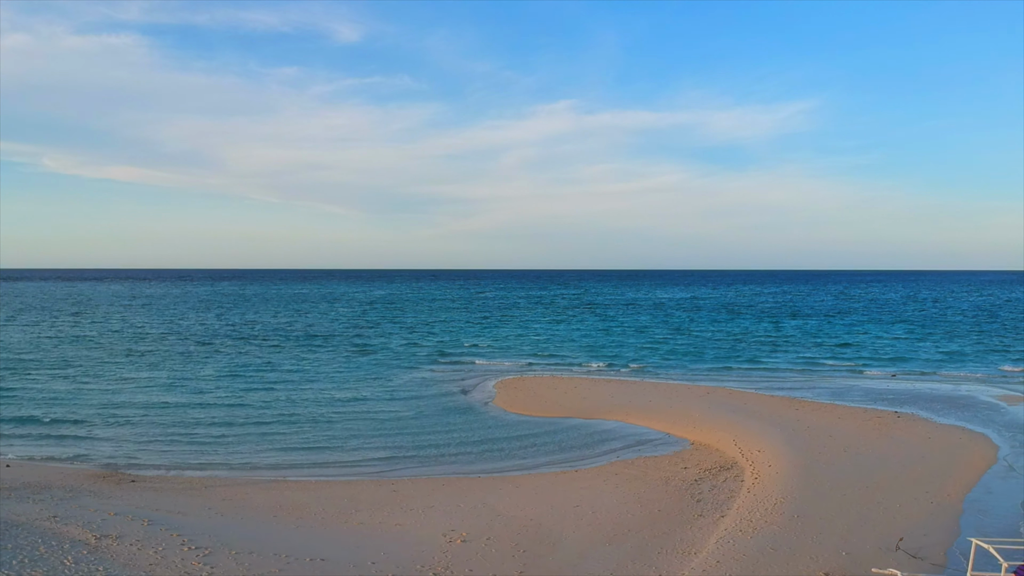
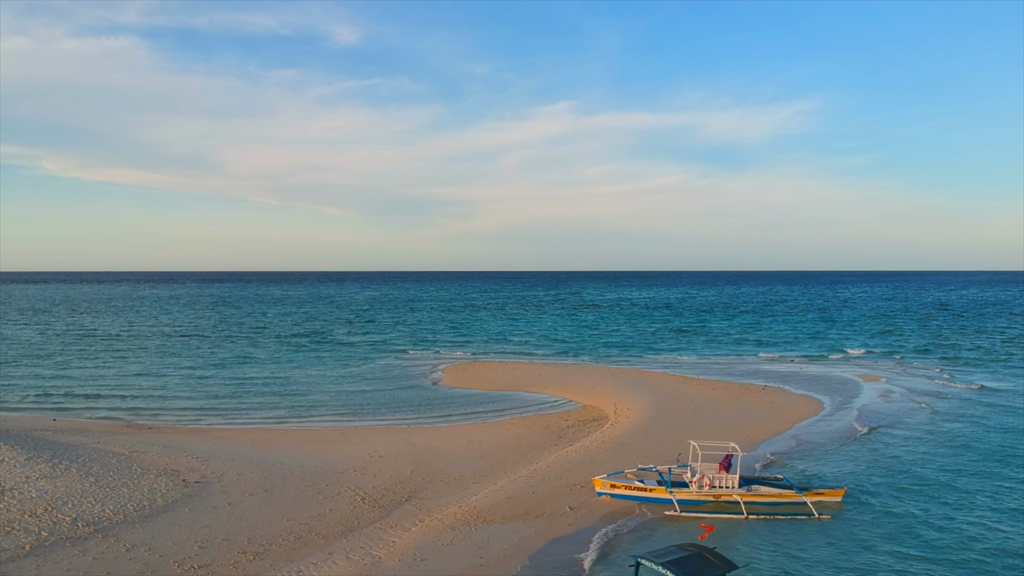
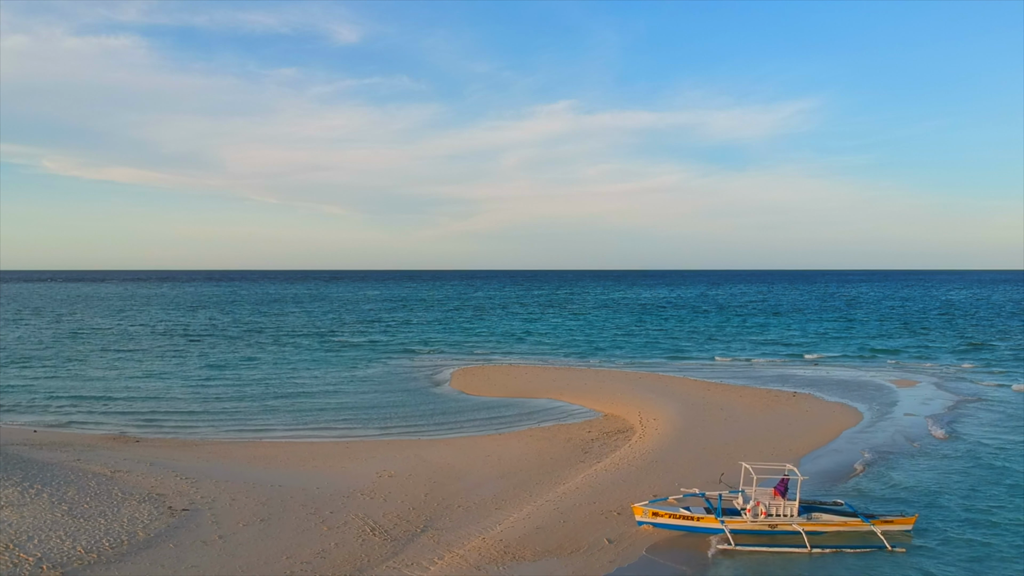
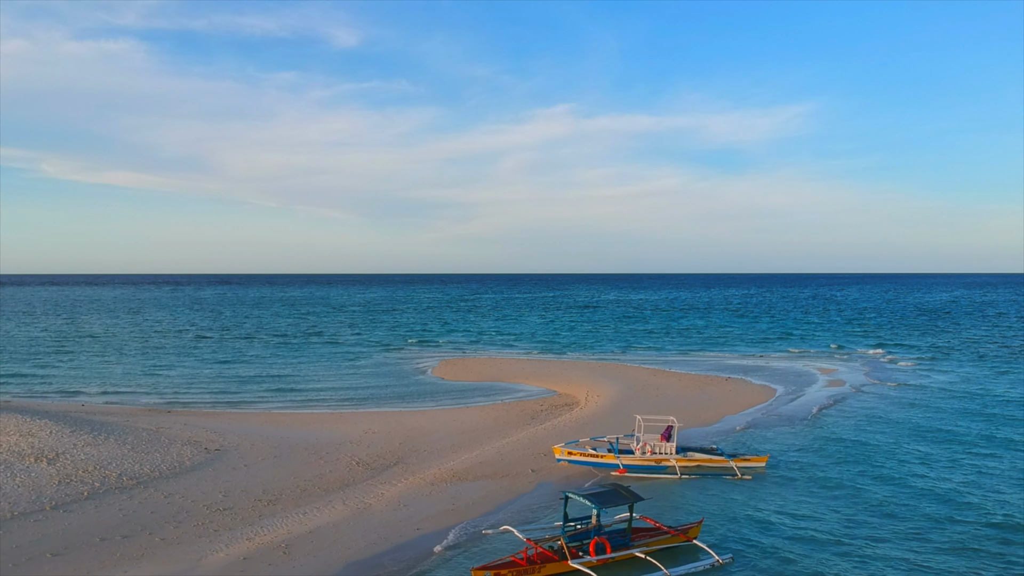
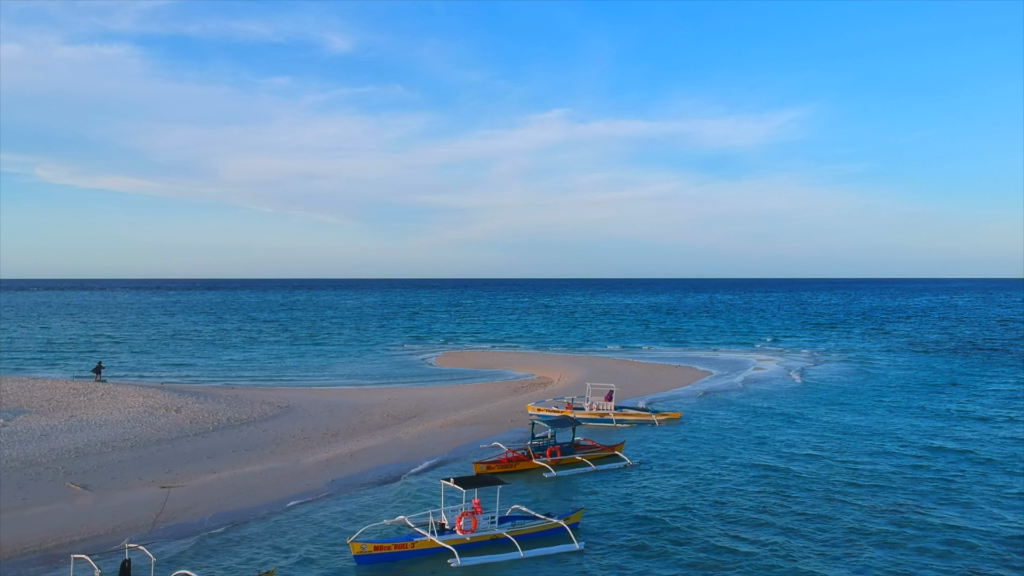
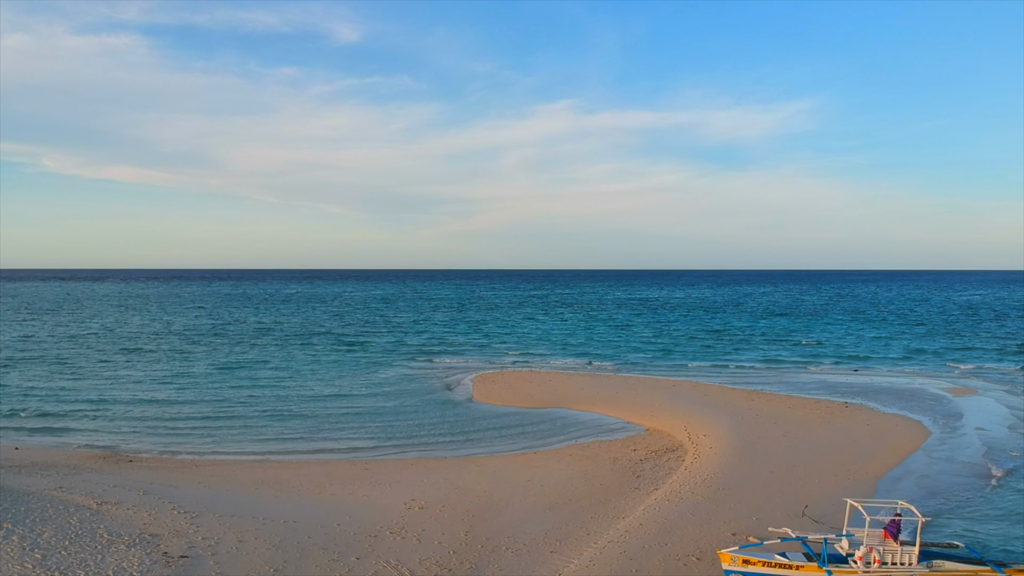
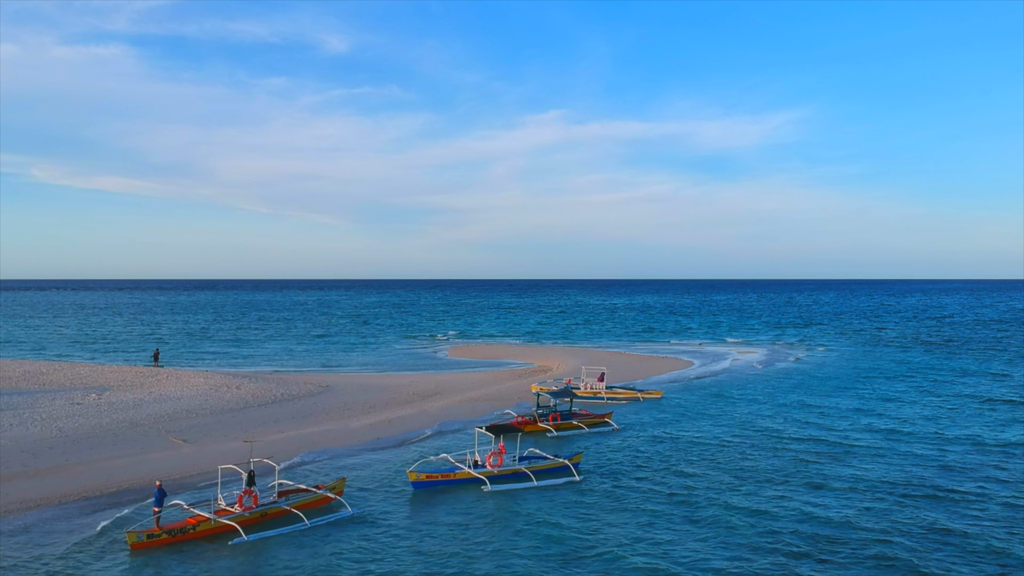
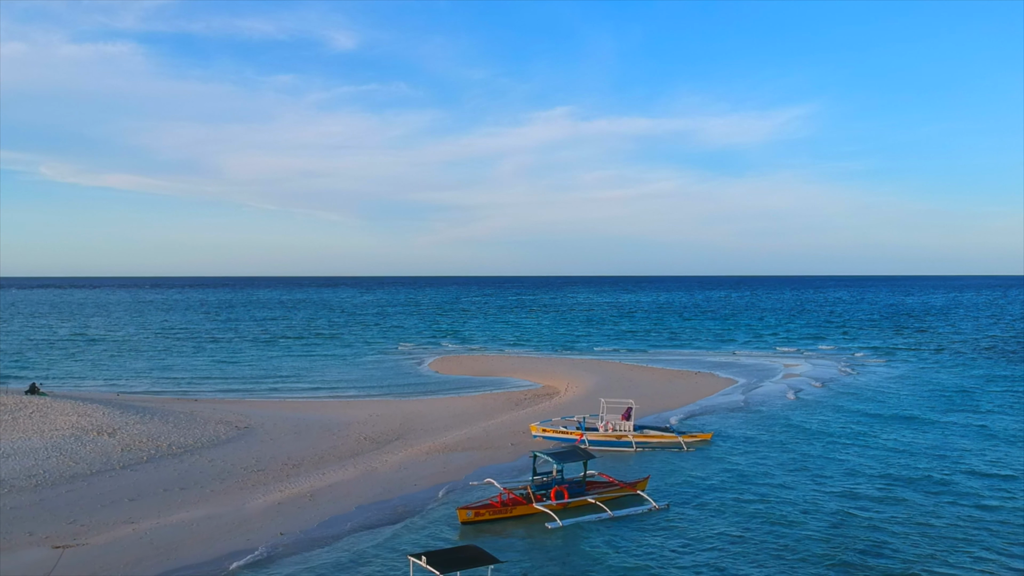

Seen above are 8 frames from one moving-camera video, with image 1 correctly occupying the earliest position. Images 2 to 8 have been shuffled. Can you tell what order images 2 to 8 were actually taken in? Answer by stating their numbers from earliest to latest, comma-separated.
6, 3, 2, 4, 8, 5, 7
